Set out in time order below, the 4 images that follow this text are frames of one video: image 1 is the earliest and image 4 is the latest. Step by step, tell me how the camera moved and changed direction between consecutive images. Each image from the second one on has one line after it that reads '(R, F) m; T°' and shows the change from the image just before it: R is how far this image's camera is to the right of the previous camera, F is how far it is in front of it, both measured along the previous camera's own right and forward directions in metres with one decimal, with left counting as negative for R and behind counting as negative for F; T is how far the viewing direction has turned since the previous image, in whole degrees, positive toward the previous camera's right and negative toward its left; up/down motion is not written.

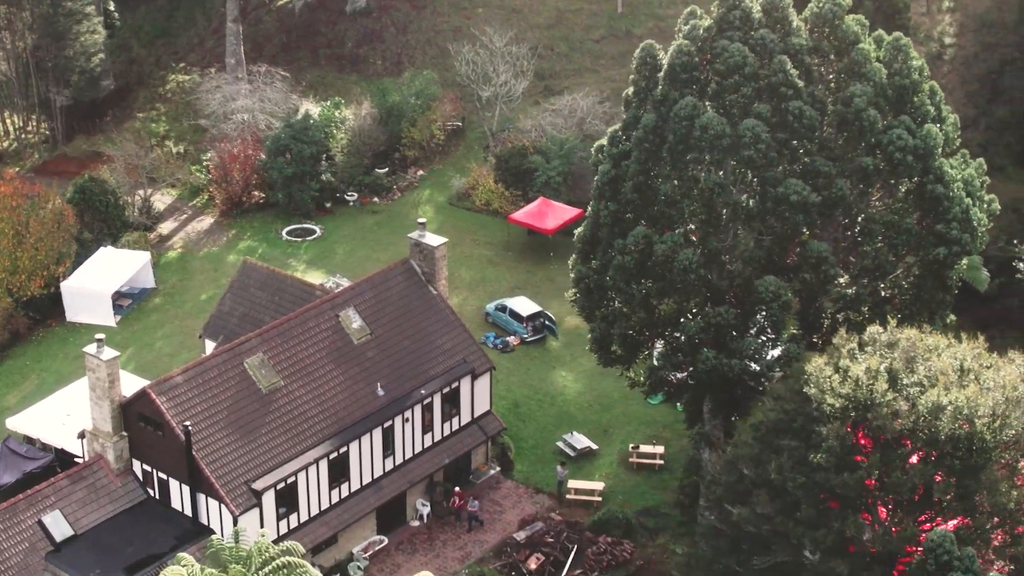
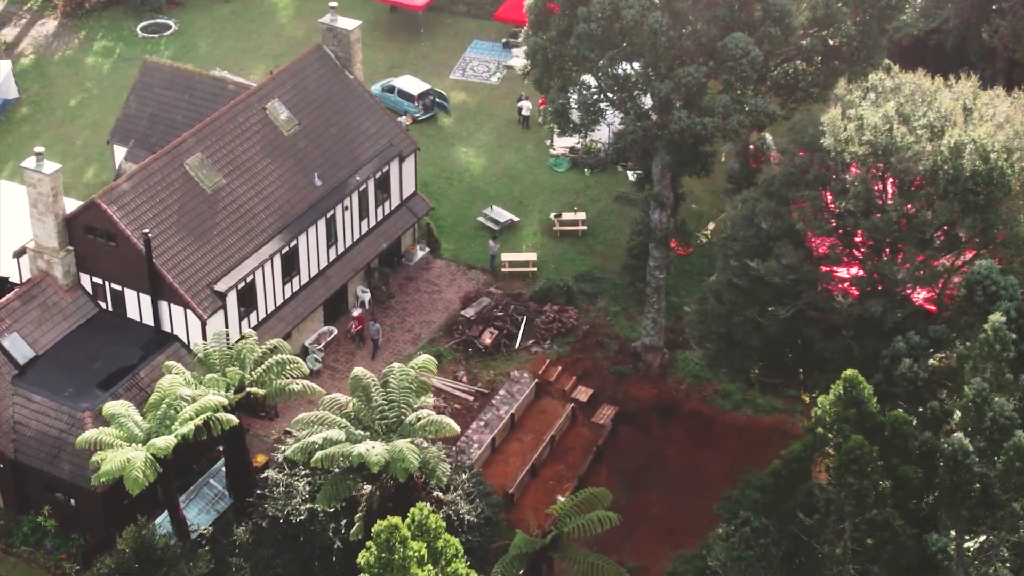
(-6.3, +0.6) m; +11°
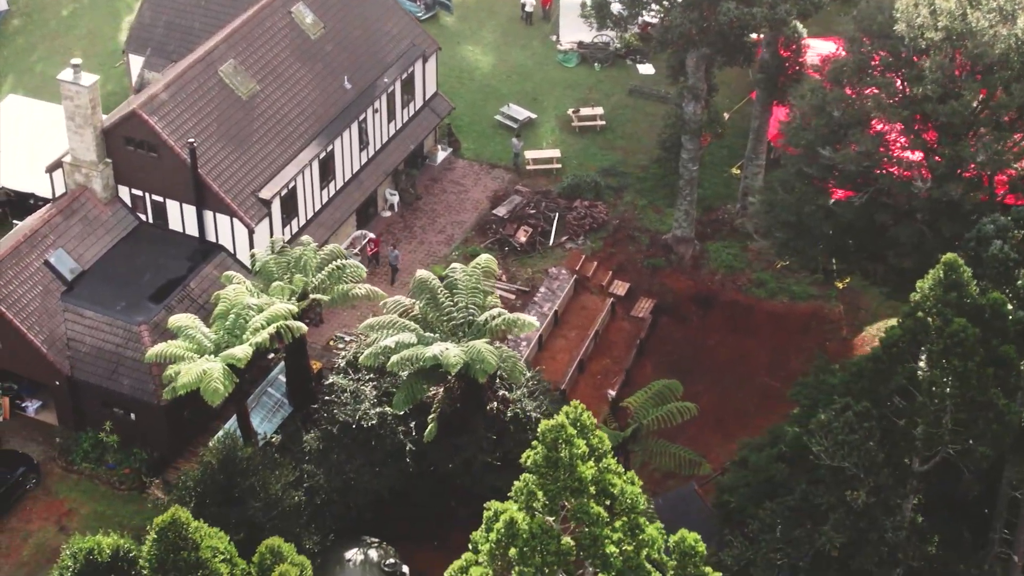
(-3.7, +0.1) m; +5°
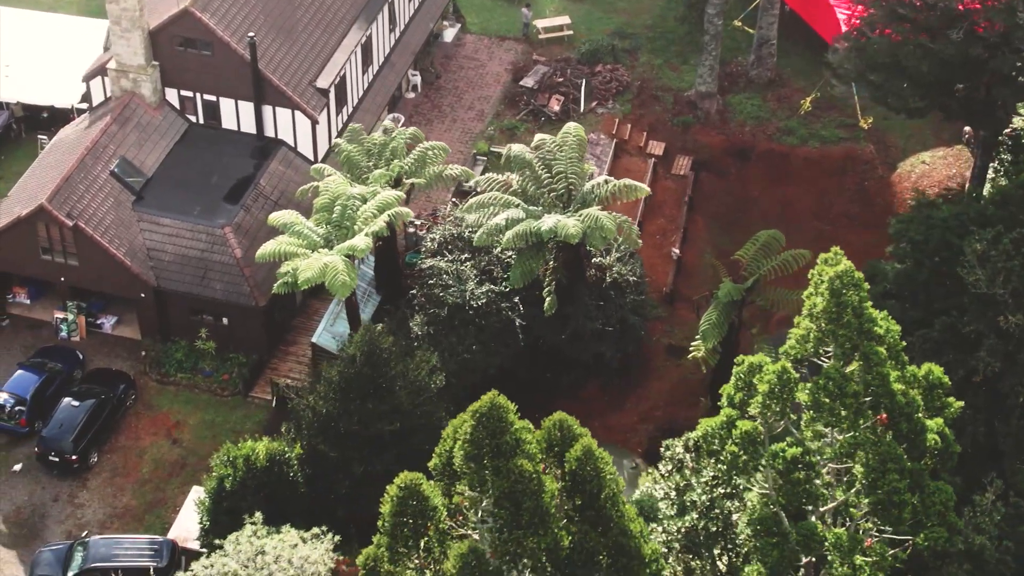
(-7.0, +0.6) m; +10°
